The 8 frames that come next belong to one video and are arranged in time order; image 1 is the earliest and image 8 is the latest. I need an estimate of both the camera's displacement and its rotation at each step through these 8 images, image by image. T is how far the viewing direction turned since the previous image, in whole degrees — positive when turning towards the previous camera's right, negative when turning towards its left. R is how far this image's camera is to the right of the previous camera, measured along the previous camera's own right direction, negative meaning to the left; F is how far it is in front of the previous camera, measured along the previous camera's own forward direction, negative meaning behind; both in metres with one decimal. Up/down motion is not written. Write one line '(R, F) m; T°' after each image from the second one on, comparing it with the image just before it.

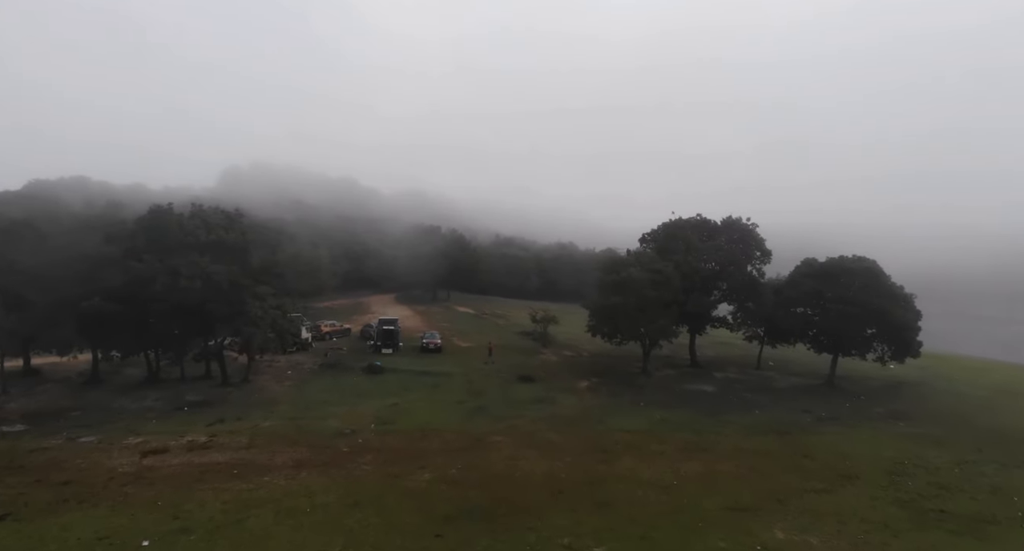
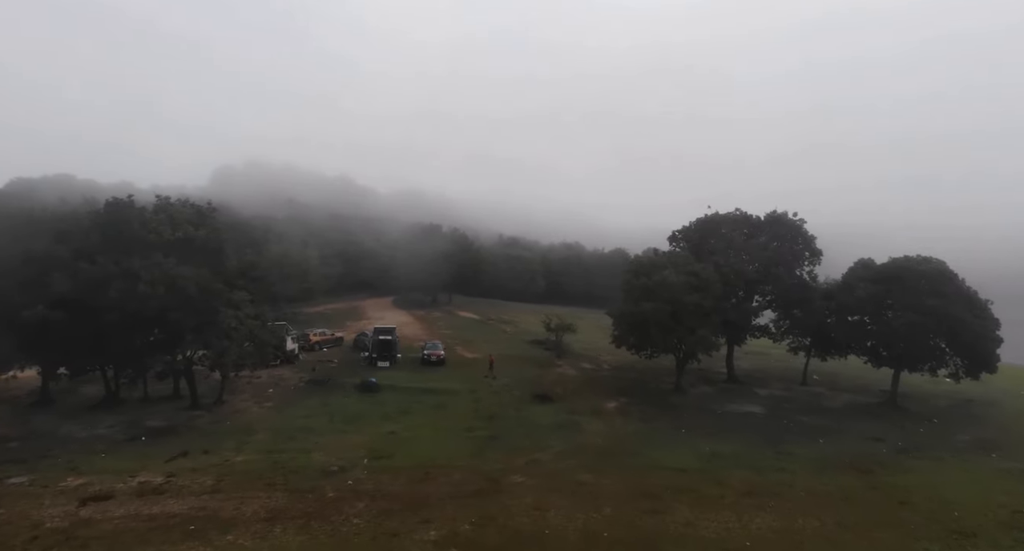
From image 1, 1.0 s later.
(-0.9, +4.6) m; 0°
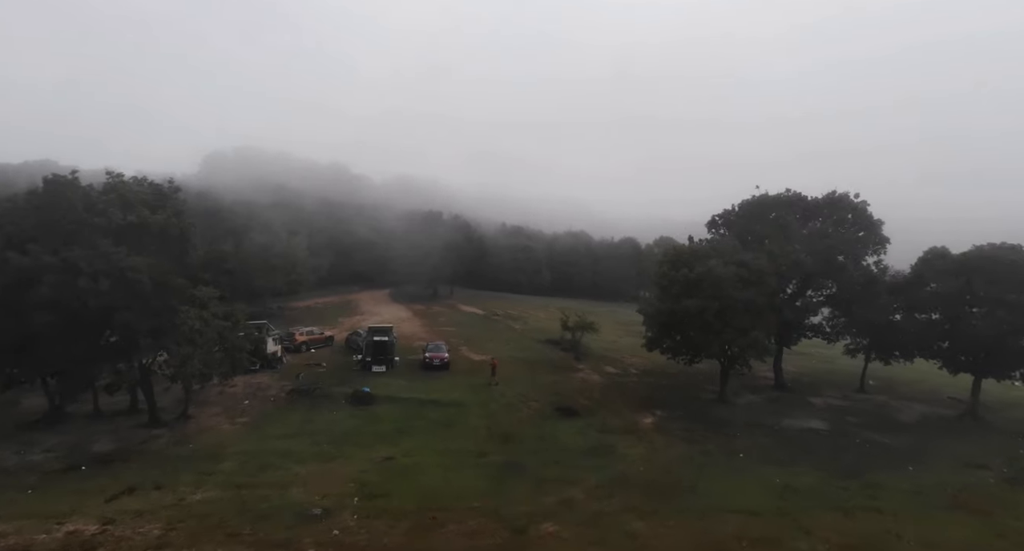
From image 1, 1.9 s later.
(-1.0, +4.6) m; 0°
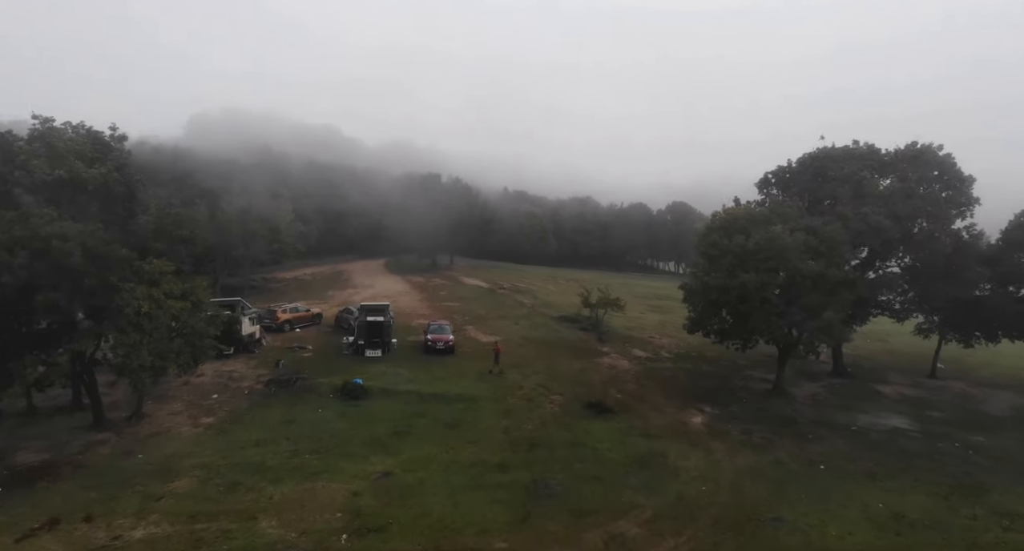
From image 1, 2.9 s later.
(-1.0, +4.5) m; 0°
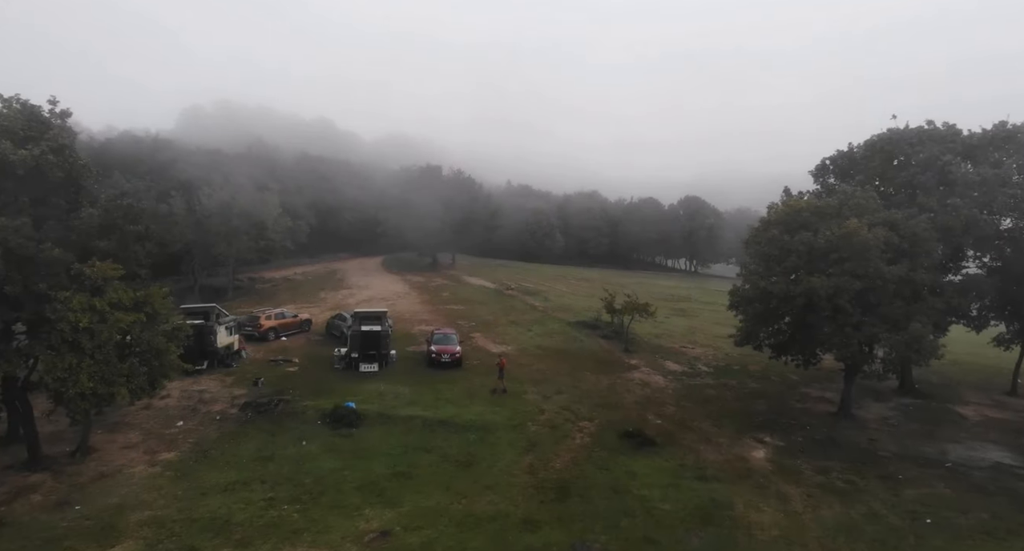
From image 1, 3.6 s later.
(-0.8, +3.5) m; 0°
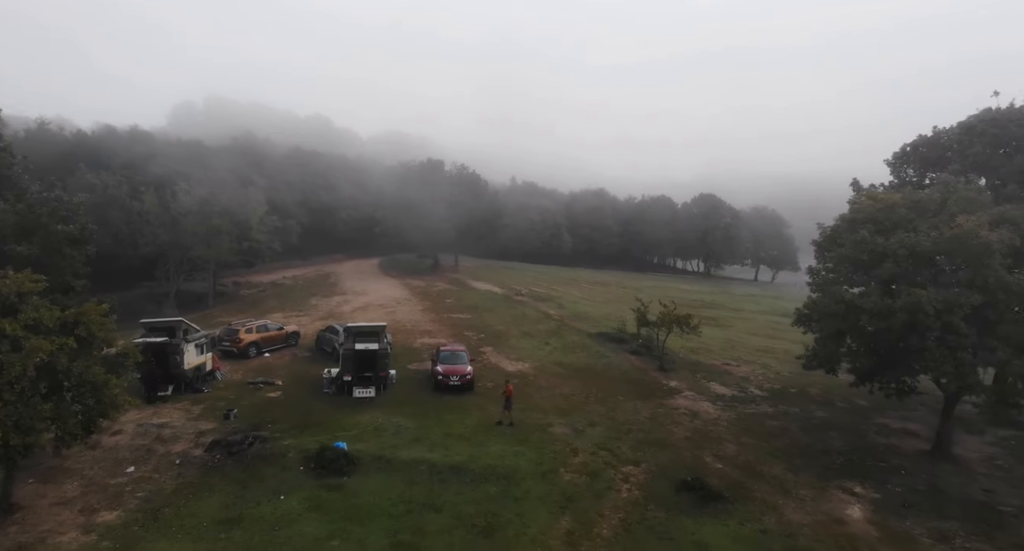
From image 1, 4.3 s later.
(-0.8, +3.5) m; 0°
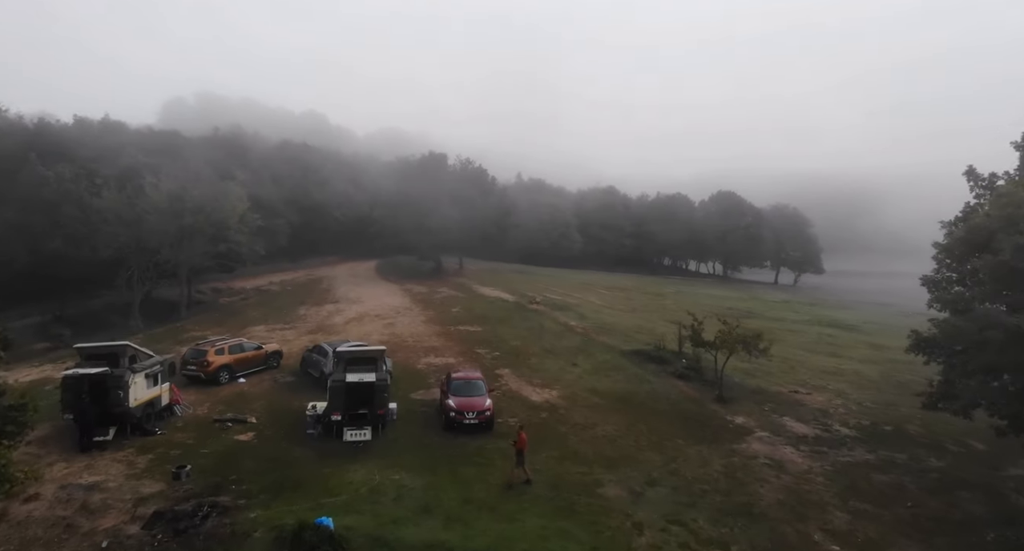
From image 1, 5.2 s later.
(-0.9, +4.0) m; 0°
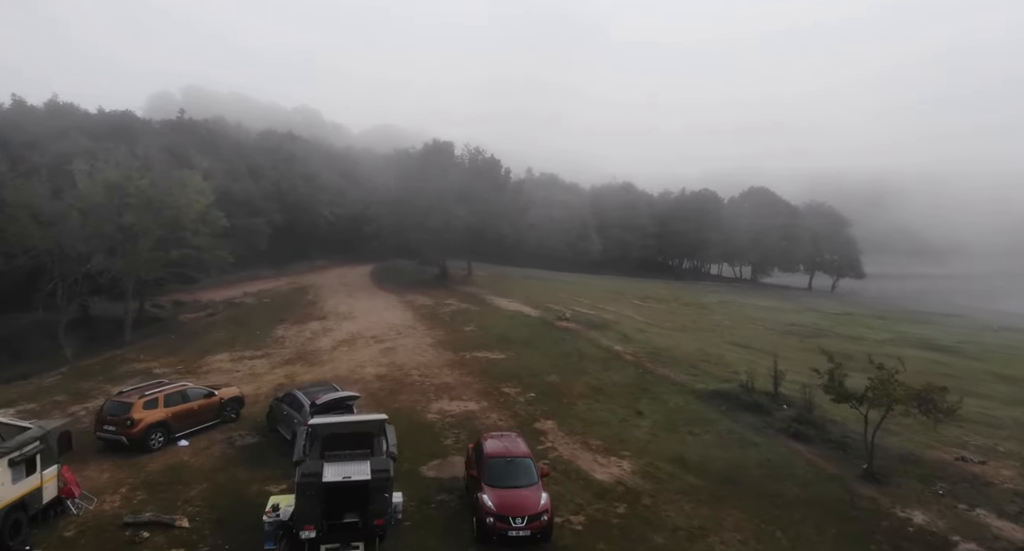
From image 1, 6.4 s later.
(-1.4, +5.7) m; 0°
